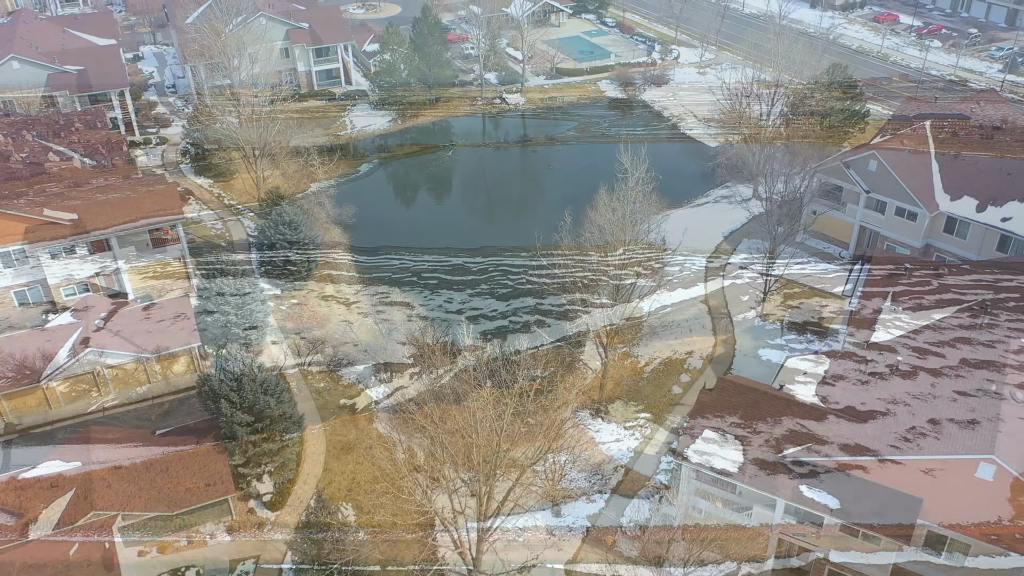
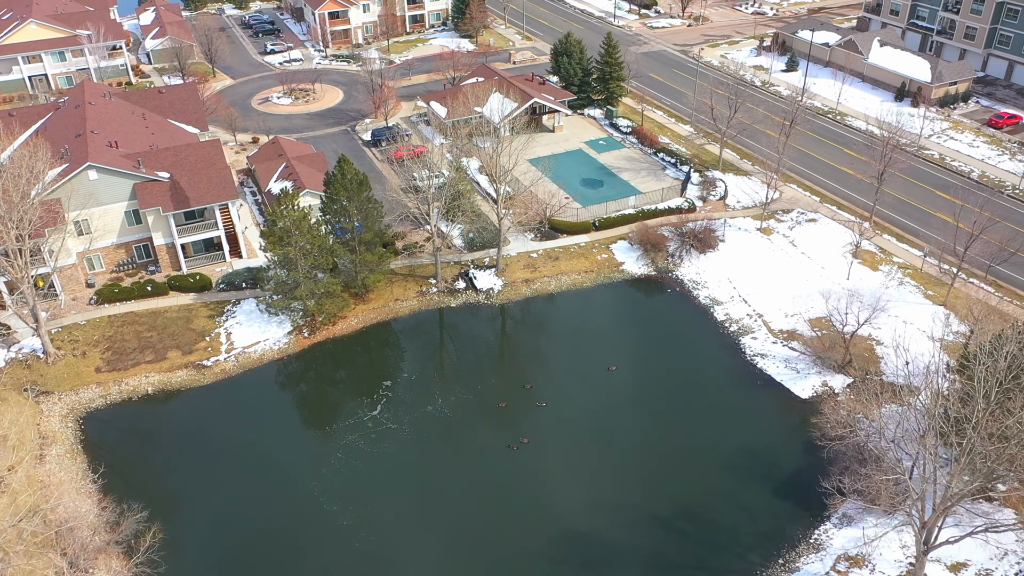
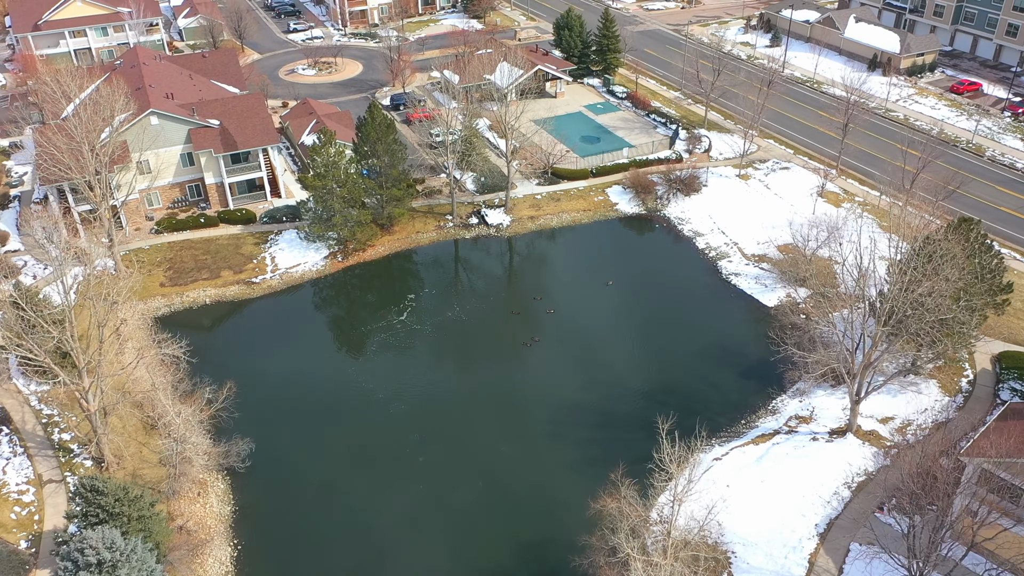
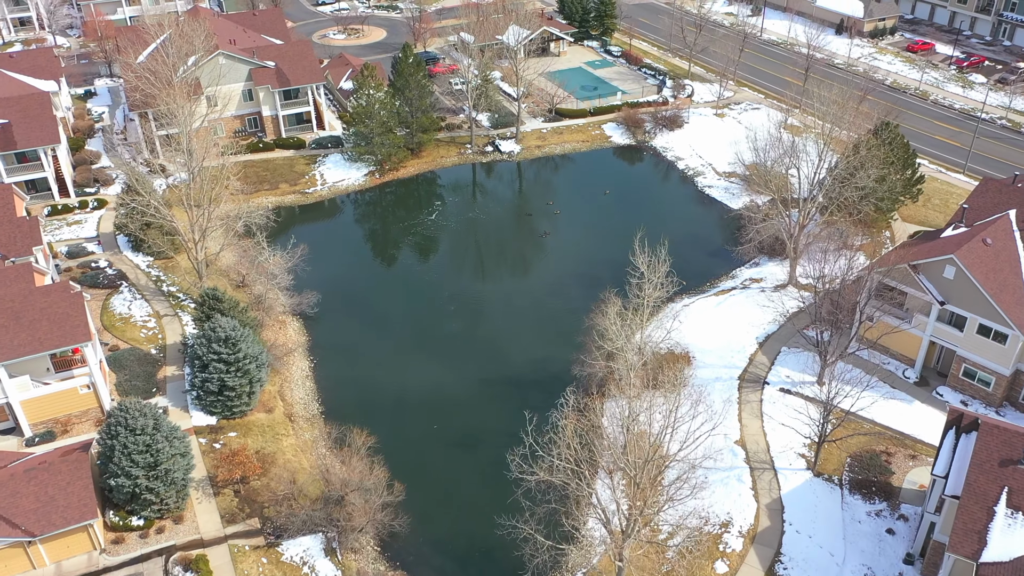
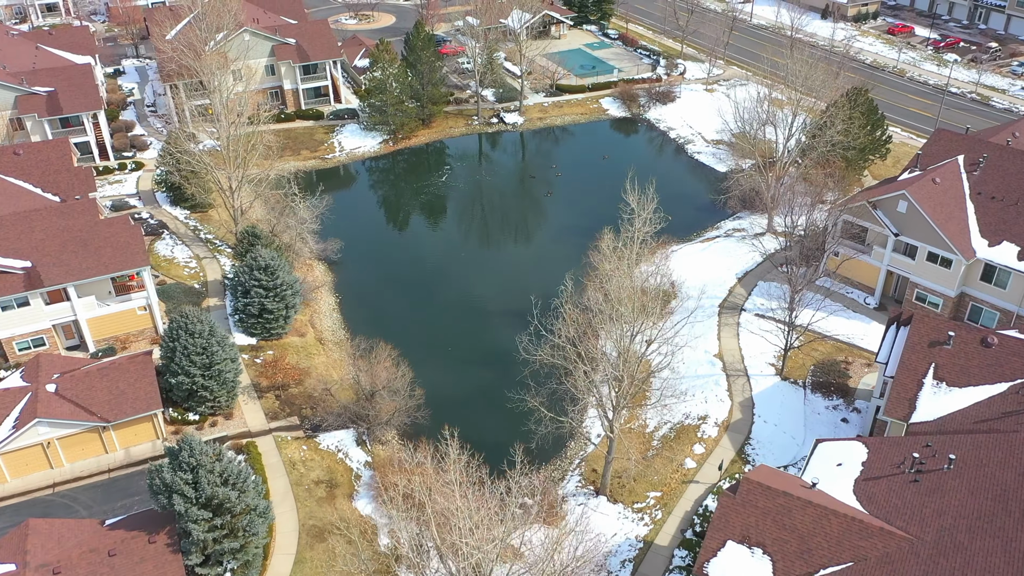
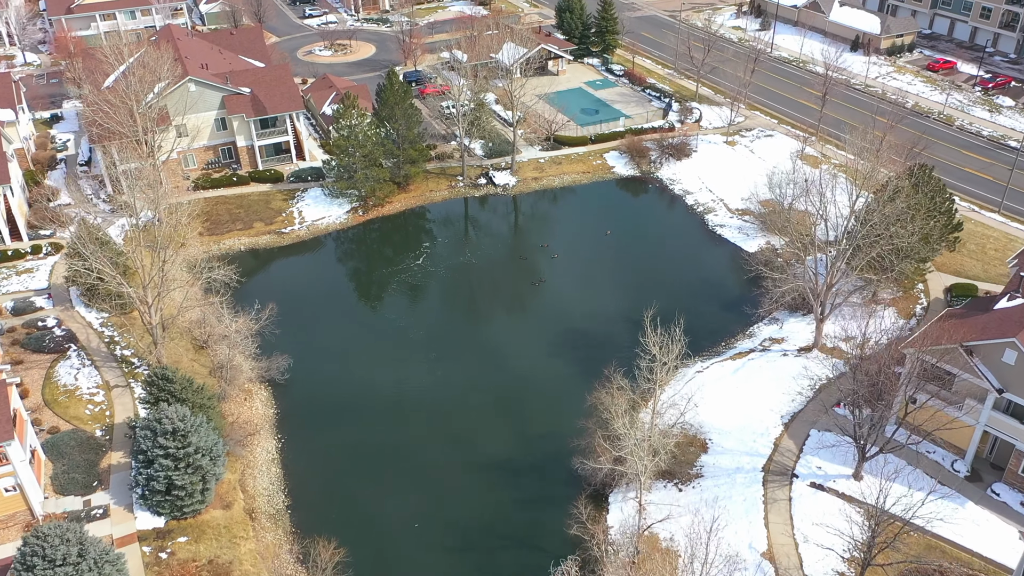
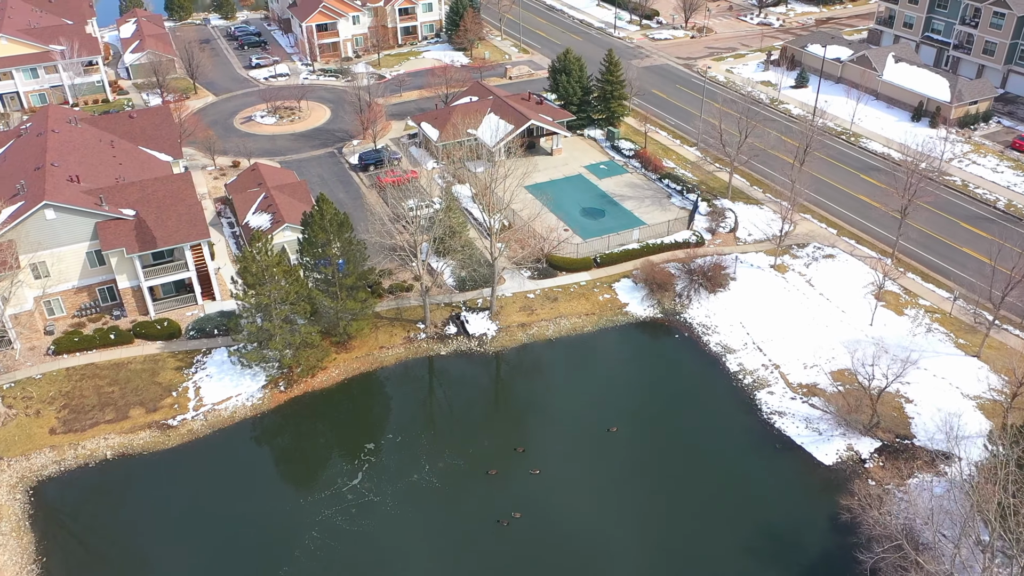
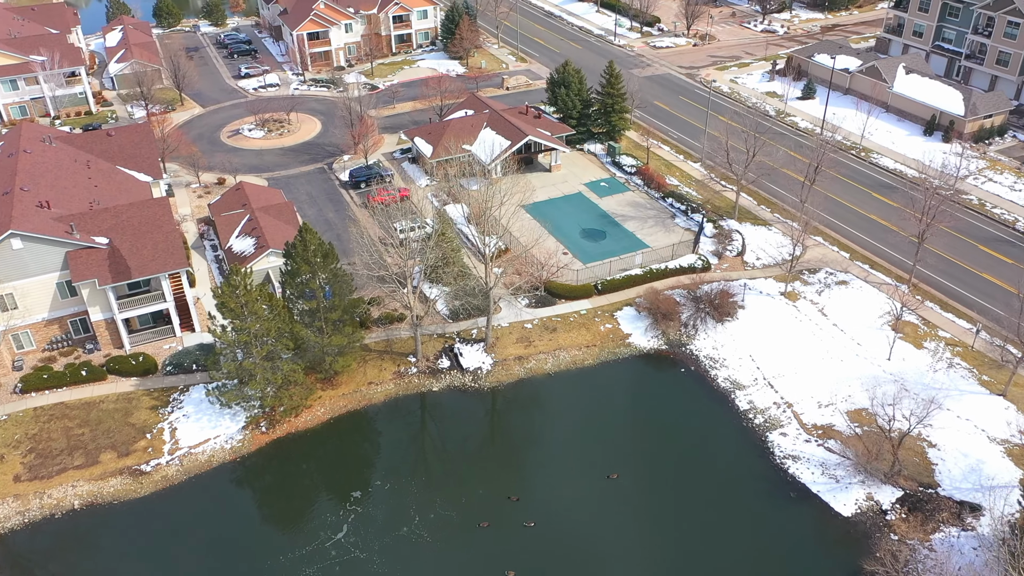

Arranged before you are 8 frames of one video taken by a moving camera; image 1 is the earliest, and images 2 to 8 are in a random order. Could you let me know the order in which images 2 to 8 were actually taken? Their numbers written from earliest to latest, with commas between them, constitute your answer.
5, 4, 6, 3, 2, 7, 8
